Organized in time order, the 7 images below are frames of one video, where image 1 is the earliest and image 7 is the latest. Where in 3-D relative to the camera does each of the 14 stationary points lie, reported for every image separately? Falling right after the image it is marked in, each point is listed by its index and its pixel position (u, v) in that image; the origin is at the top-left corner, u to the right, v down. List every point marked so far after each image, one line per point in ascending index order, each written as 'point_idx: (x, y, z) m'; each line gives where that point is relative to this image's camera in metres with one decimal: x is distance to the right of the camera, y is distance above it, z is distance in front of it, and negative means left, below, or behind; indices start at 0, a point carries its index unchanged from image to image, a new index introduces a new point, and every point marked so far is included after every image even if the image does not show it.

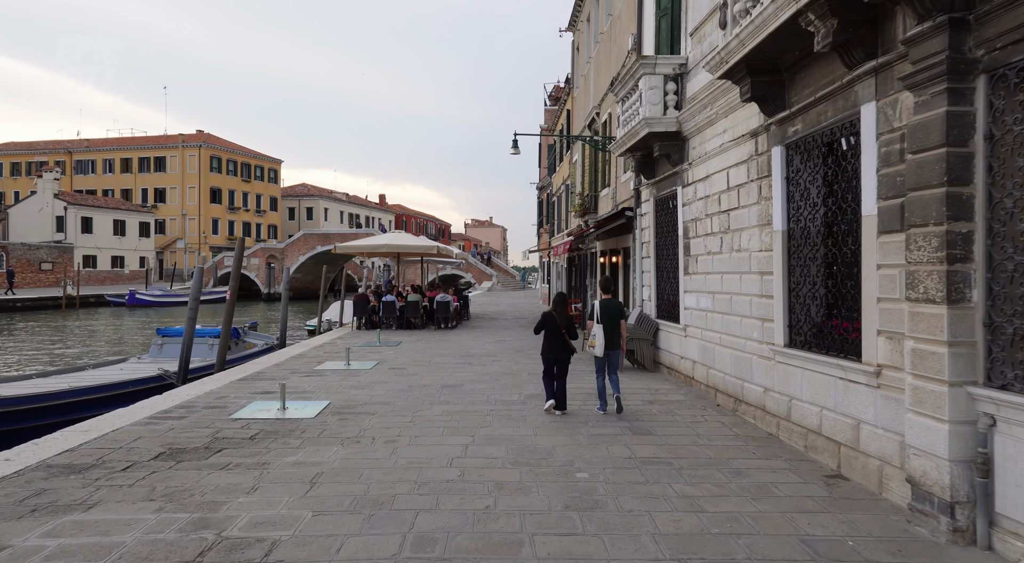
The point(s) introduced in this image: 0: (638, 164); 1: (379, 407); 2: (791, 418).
0: (+2.1, +1.9, +10.4) m
1: (-1.5, -1.5, +7.5) m
2: (+2.5, -1.2, +5.9) m
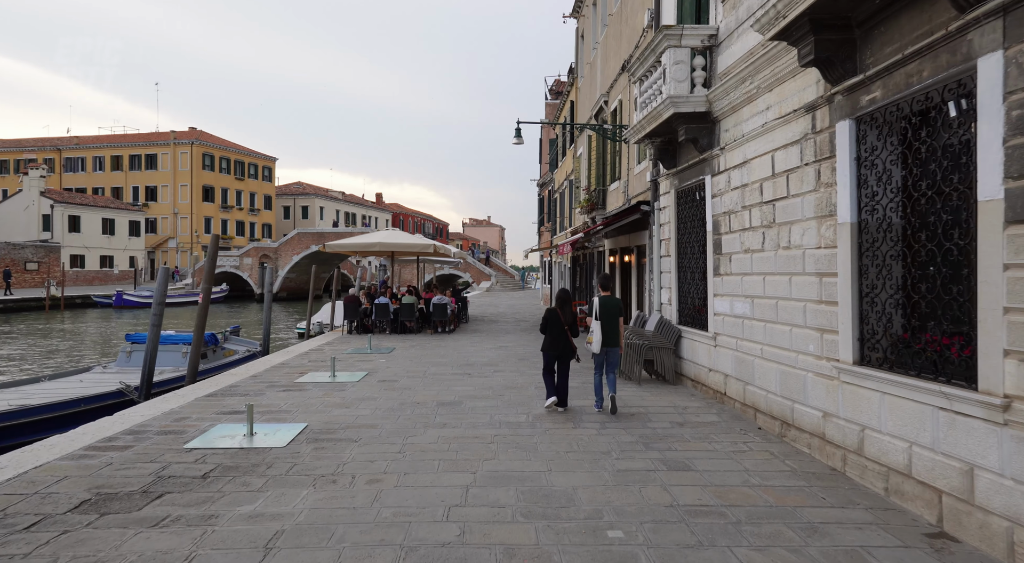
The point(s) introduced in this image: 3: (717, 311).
0: (+2.1, +1.9, +9.3) m
1: (-1.5, -1.5, +6.4) m
2: (+2.6, -1.3, +4.8) m
3: (+2.5, -0.4, +7.8) m
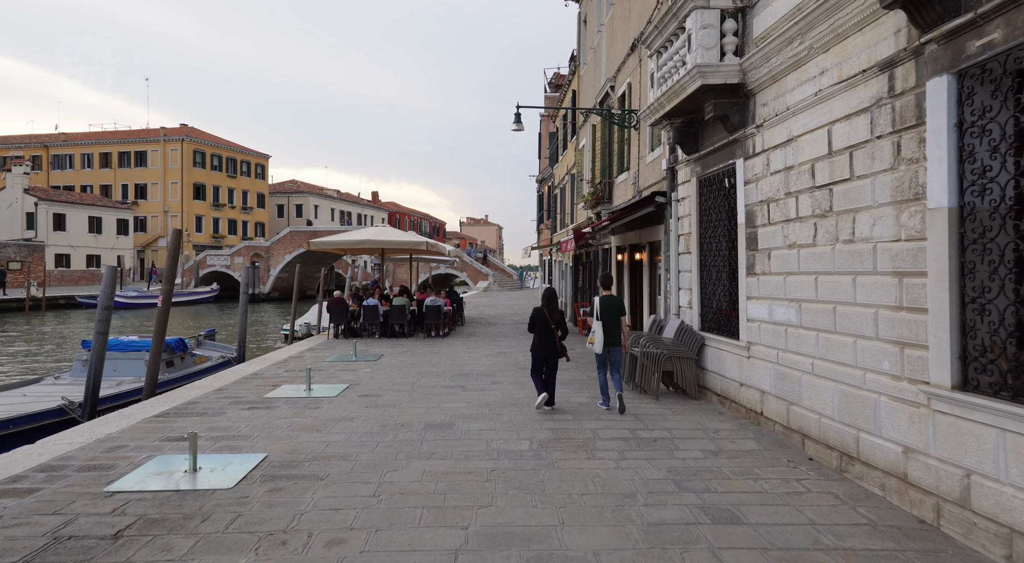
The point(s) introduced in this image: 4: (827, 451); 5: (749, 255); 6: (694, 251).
0: (+2.1, +1.9, +8.2) m
1: (-1.5, -1.5, +5.3) m
2: (+2.6, -1.3, +3.7) m
3: (+2.5, -0.4, +6.7) m
4: (+2.5, -1.4, +5.2) m
5: (+2.4, +0.3, +6.7) m
6: (+2.3, +0.4, +8.4) m
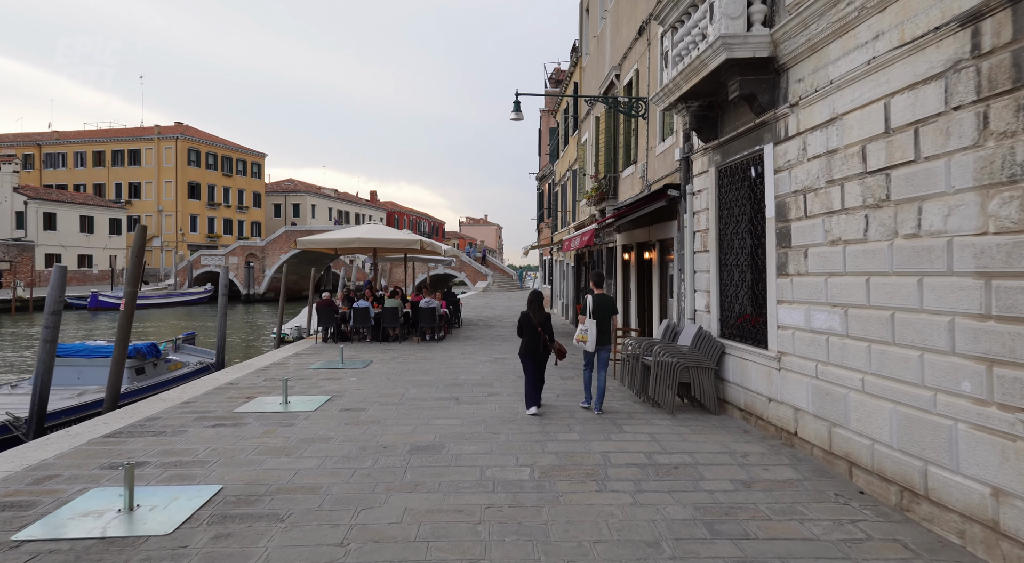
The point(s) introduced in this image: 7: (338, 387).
0: (+2.1, +1.9, +7.4) m
1: (-1.5, -1.5, +4.5) m
2: (+2.6, -1.3, +2.9) m
3: (+2.4, -0.4, +5.9) m
4: (+2.5, -1.4, +4.4) m
5: (+2.4, +0.3, +5.9) m
6: (+2.3, +0.4, +7.6) m
7: (-2.4, -1.4, +8.8) m
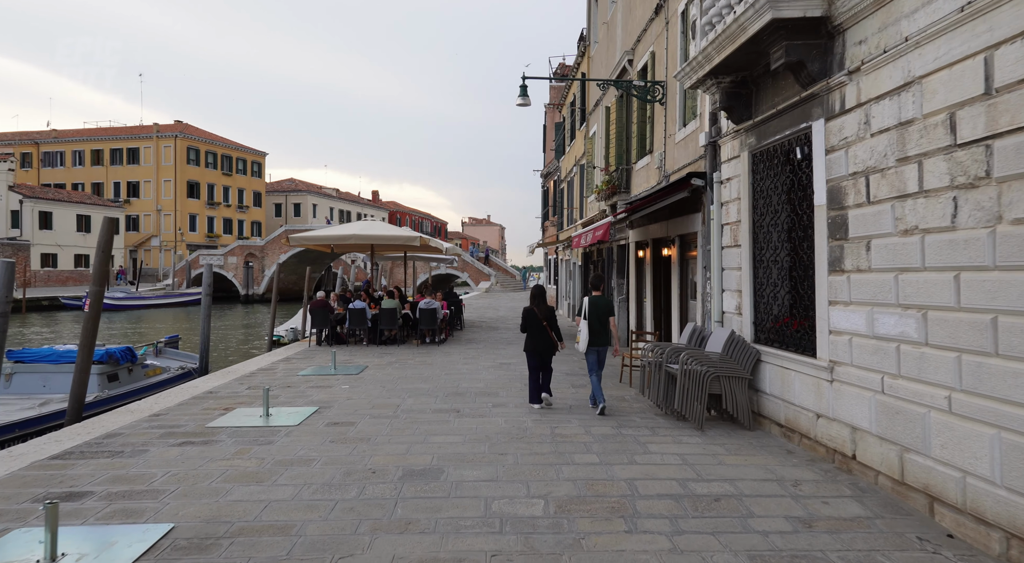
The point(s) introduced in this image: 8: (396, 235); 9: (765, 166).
0: (+2.2, +1.9, +6.5) m
1: (-1.4, -1.5, +3.7) m
2: (+2.7, -1.3, +2.1) m
3: (+2.5, -0.4, +5.0) m
4: (+2.6, -1.4, +3.6) m
5: (+2.5, +0.3, +5.0) m
6: (+2.4, +0.4, +6.8) m
7: (-2.3, -1.4, +8.0) m
8: (-2.7, +1.0, +14.9) m
9: (+2.5, +1.1, +6.4) m
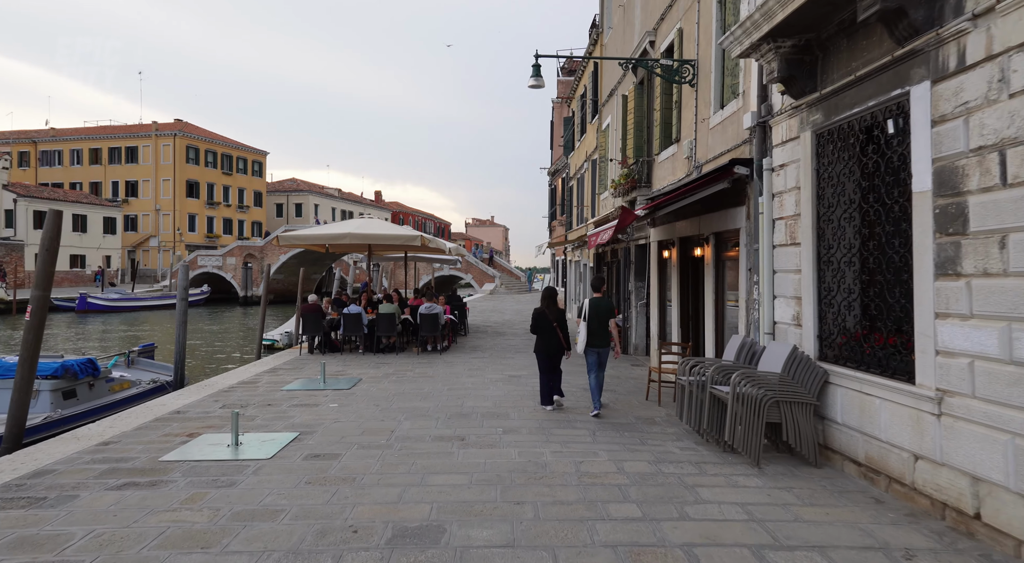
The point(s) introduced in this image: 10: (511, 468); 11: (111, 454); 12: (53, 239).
0: (+2.3, +1.8, +5.4) m
1: (-1.3, -1.5, +2.6) m
2: (+2.8, -1.3, +1.0) m
3: (+2.6, -0.4, +3.9) m
4: (+2.7, -1.4, +2.4) m
5: (+2.6, +0.2, +3.9) m
6: (+2.5, +0.3, +5.6) m
7: (-2.1, -1.5, +6.9) m
8: (-2.5, +1.0, +13.8) m
9: (+2.6, +1.1, +5.3) m
10: (0.0, -1.5, +5.2) m
11: (-3.4, -1.5, +5.5) m
12: (-4.4, +0.4, +6.3) m
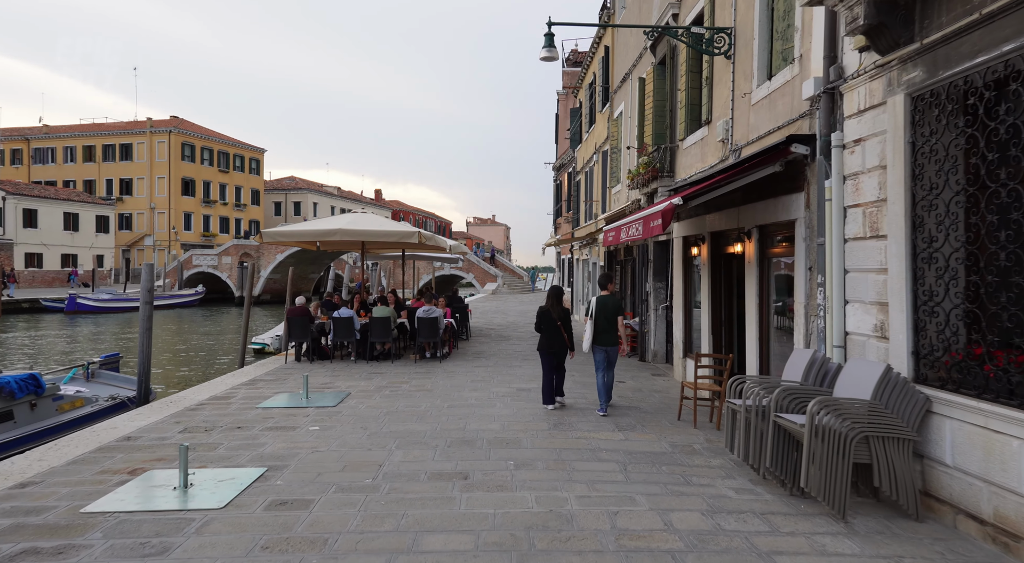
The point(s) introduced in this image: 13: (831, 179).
0: (+2.4, +1.8, +4.3) m
1: (-1.2, -1.6, +1.4) m
2: (+2.9, -1.3, -0.2) m
3: (+2.7, -0.4, +2.8) m
4: (+2.8, -1.4, +1.3) m
5: (+2.7, +0.2, +2.8) m
6: (+2.7, +0.3, +4.5) m
7: (-2.0, -1.5, +5.8) m
8: (-2.4, +1.0, +12.7) m
9: (+2.7, +1.1, +4.1) m
10: (+0.1, -1.5, +4.1) m
11: (-3.3, -1.5, +4.4) m
12: (-4.3, +0.4, +5.1) m
13: (+2.6, +0.8, +5.3) m
